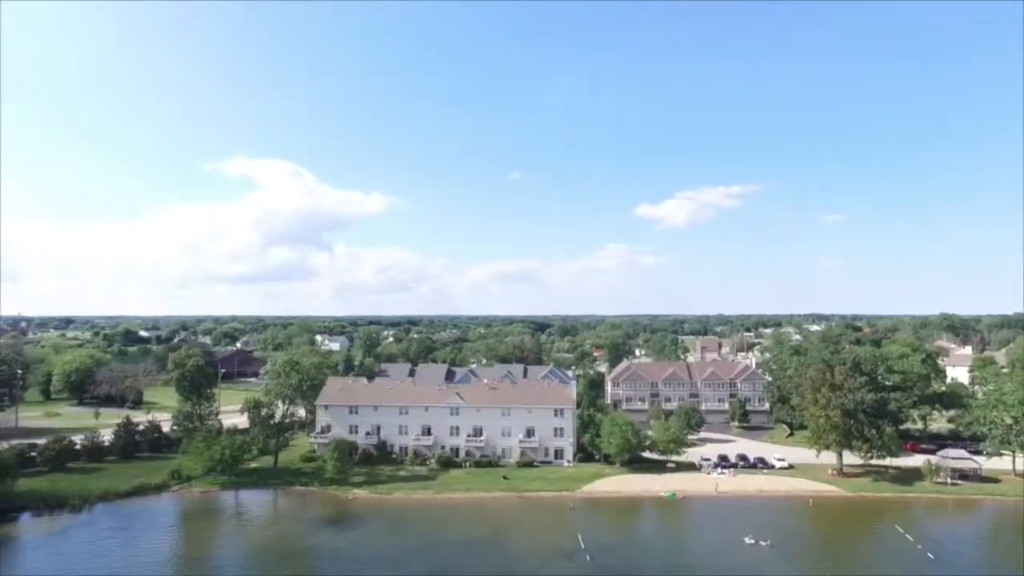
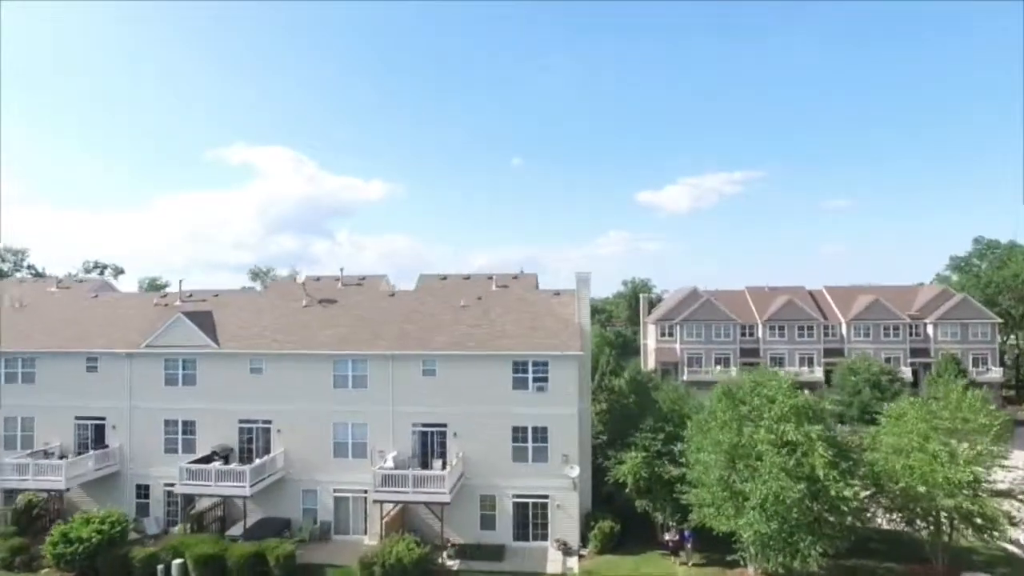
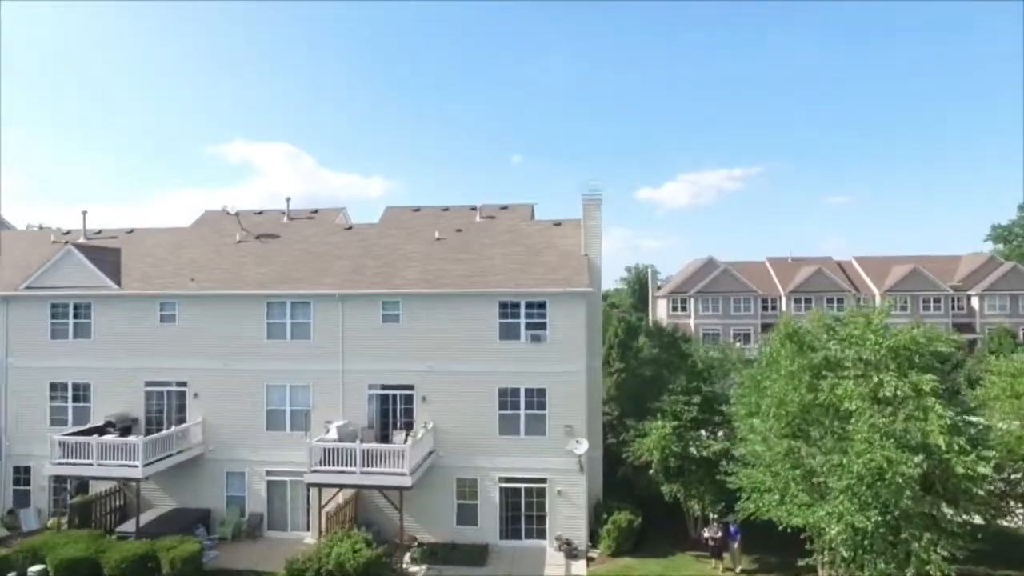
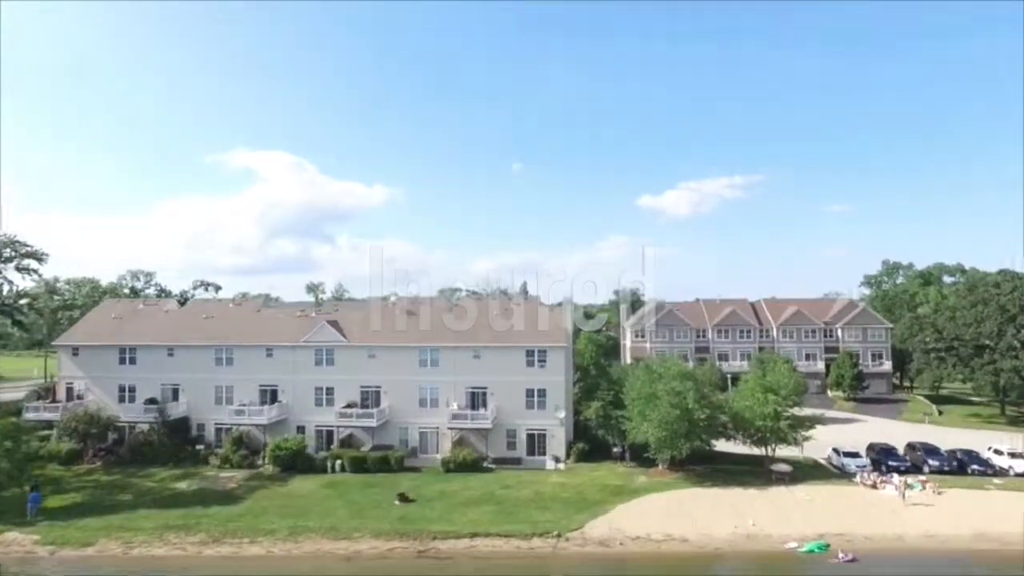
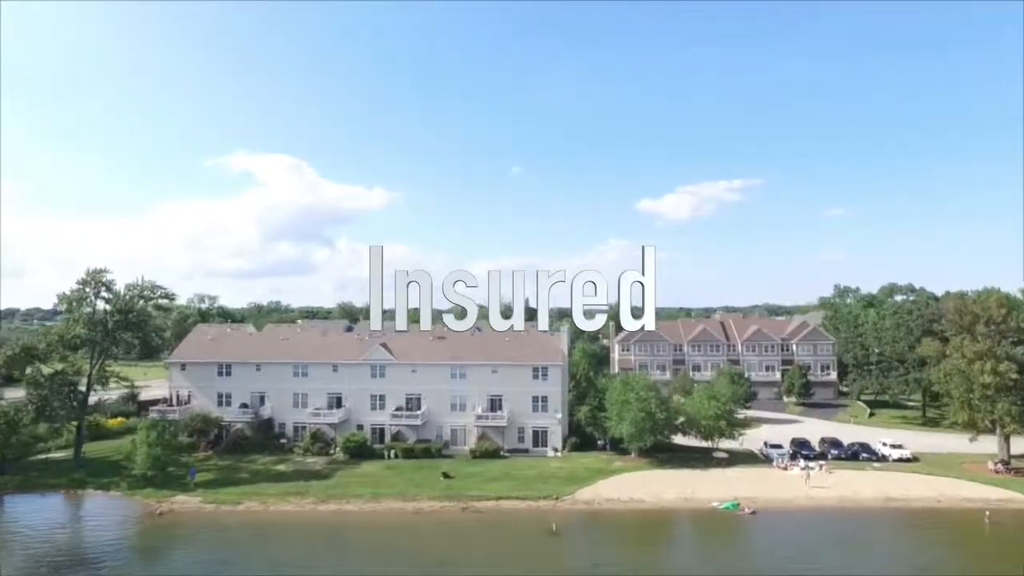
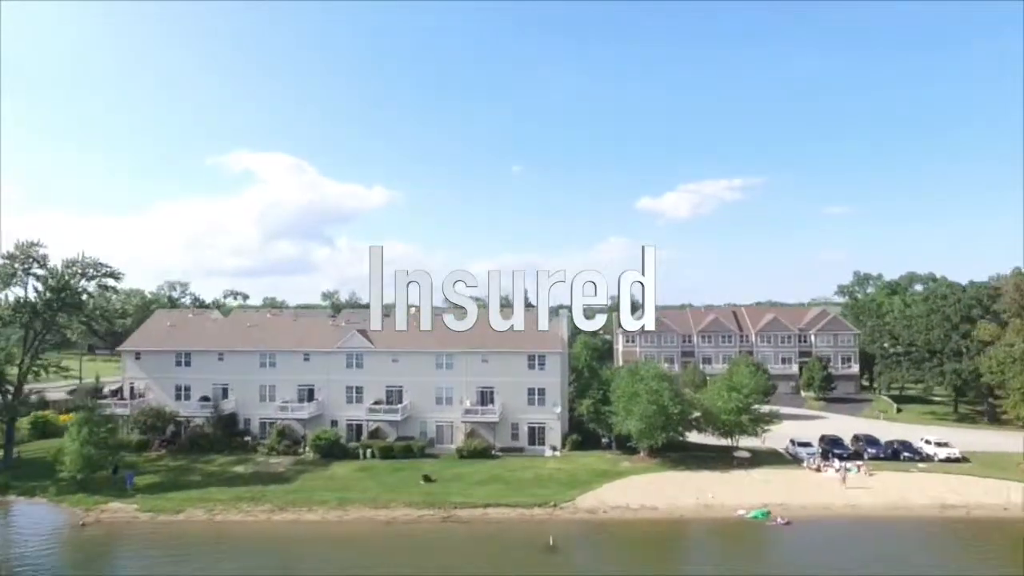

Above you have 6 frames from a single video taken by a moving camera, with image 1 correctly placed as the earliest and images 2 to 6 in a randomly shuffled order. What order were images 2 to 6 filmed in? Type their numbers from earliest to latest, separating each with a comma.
5, 6, 4, 2, 3
